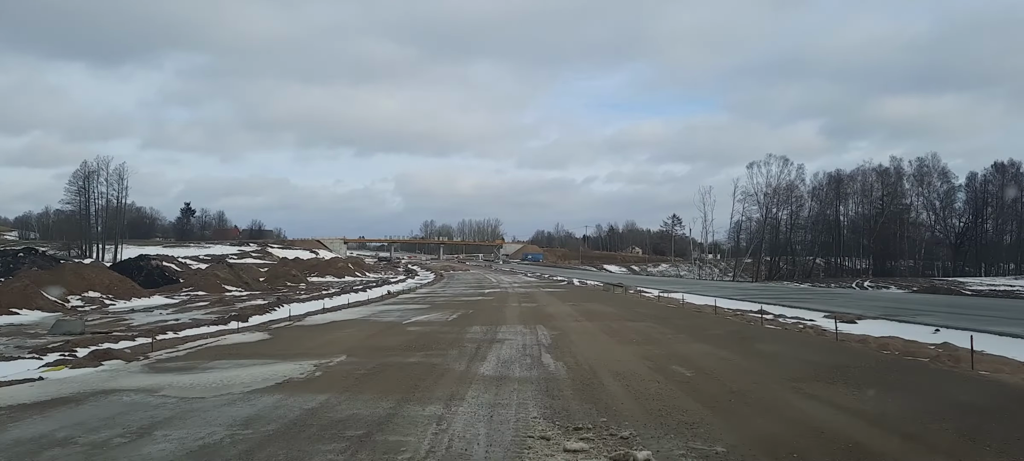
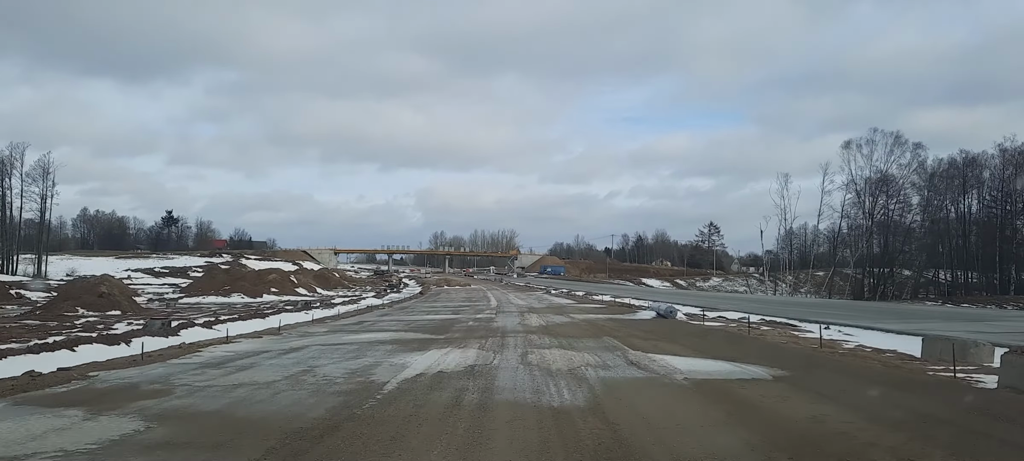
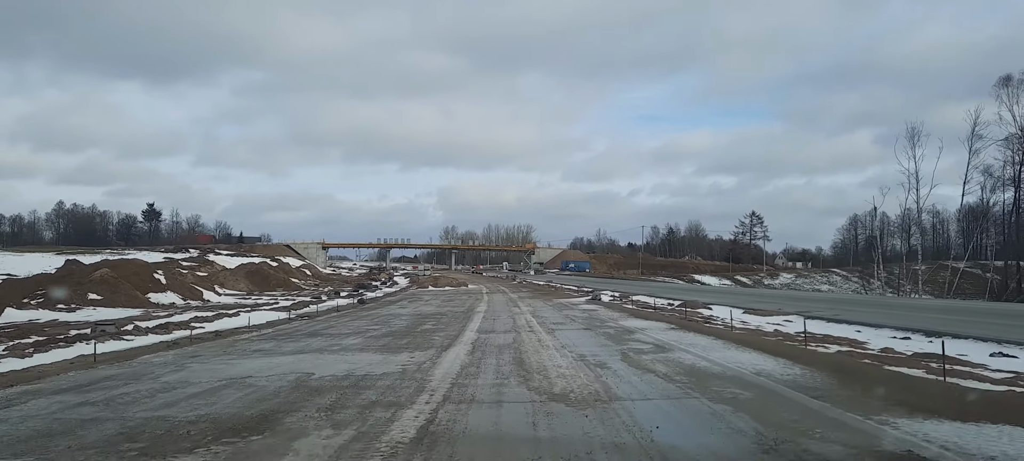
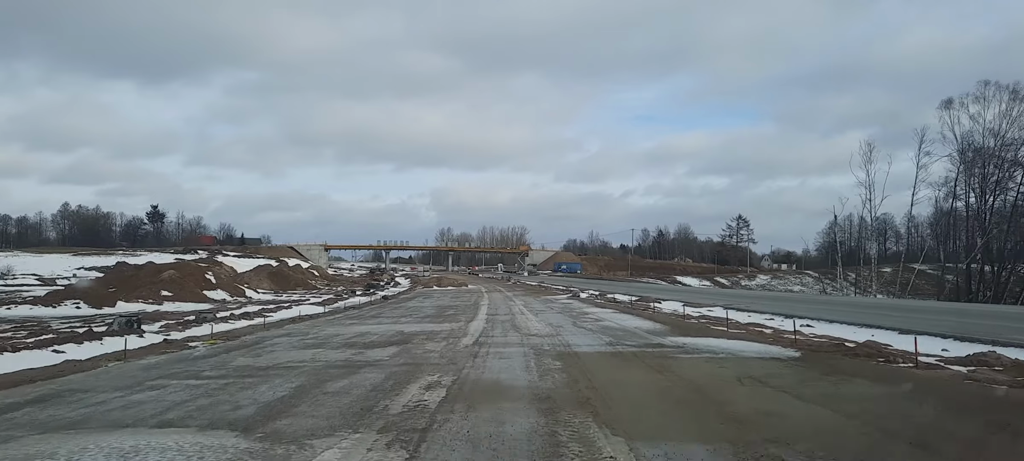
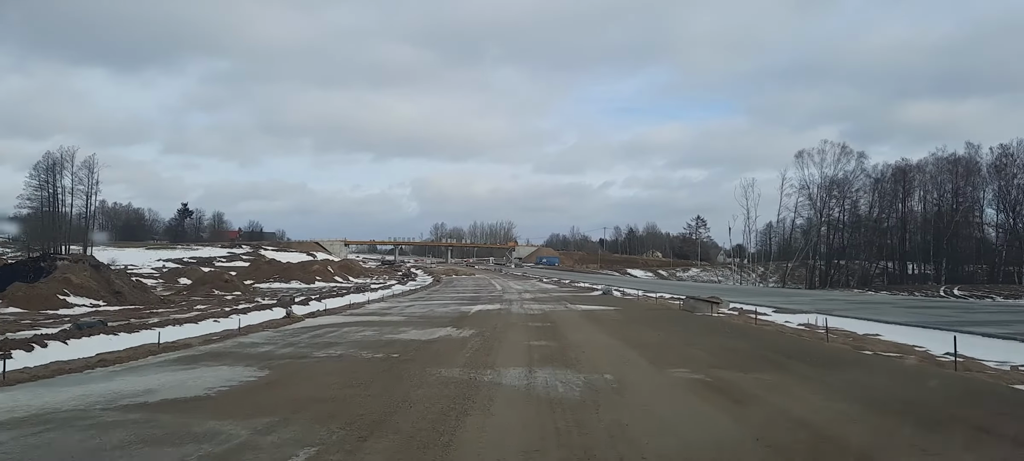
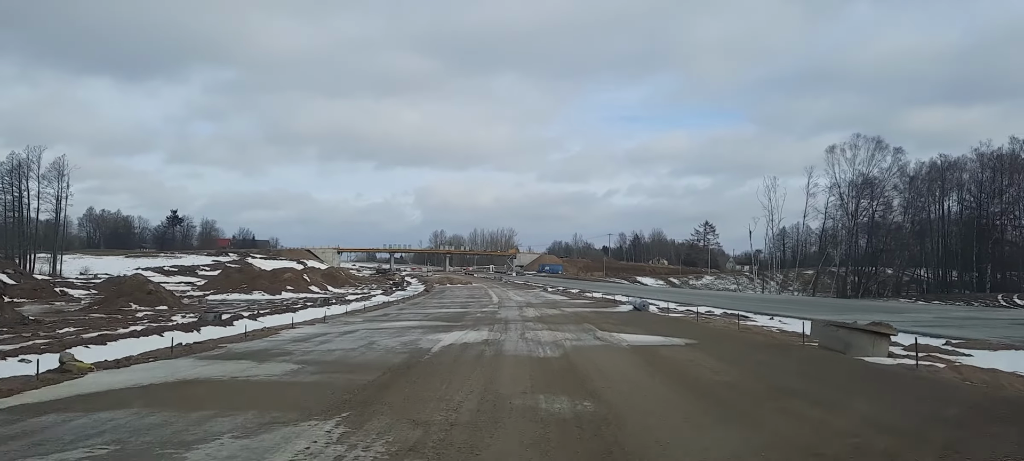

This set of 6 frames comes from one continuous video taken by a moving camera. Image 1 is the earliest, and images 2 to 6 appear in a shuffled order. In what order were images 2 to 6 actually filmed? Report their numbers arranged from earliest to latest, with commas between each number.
5, 6, 2, 4, 3
